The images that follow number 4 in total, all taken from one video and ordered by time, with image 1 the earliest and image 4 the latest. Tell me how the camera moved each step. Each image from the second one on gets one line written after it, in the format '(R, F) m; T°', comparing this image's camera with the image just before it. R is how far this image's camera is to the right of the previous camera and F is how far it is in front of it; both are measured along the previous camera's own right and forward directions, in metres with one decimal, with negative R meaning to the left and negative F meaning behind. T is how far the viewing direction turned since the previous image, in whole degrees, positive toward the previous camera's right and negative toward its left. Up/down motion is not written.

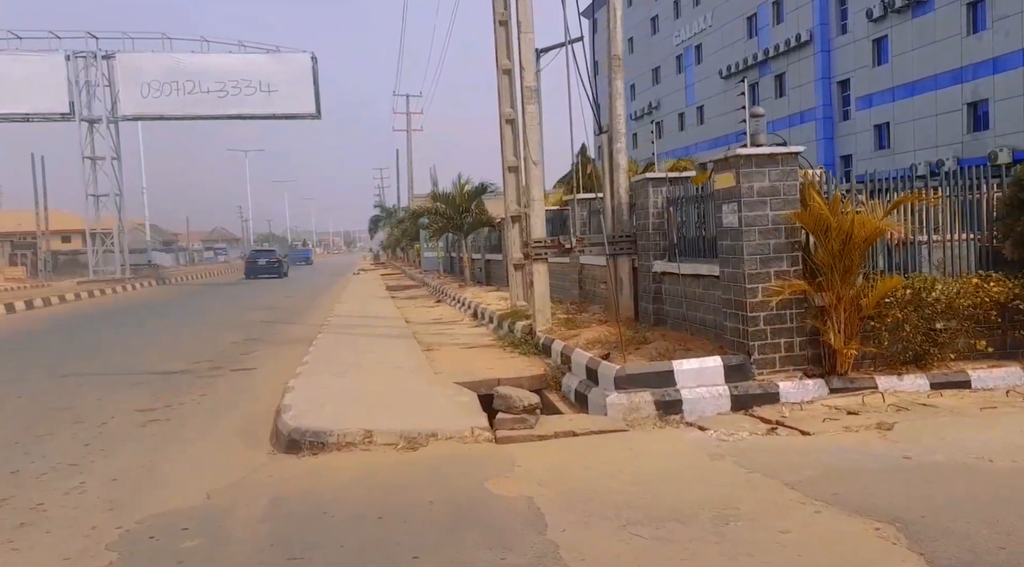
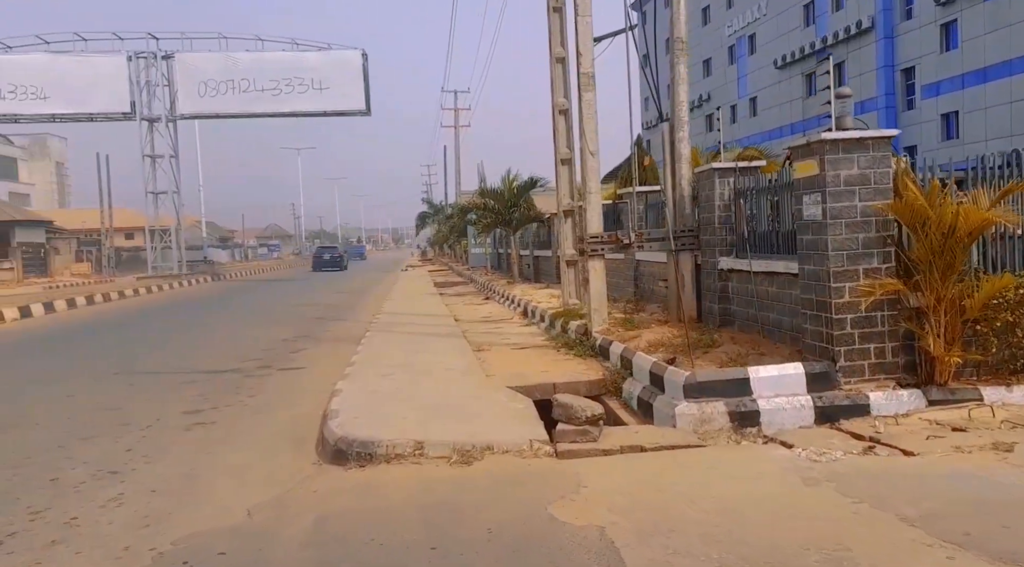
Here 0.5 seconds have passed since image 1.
(-0.1, +0.5) m; -3°
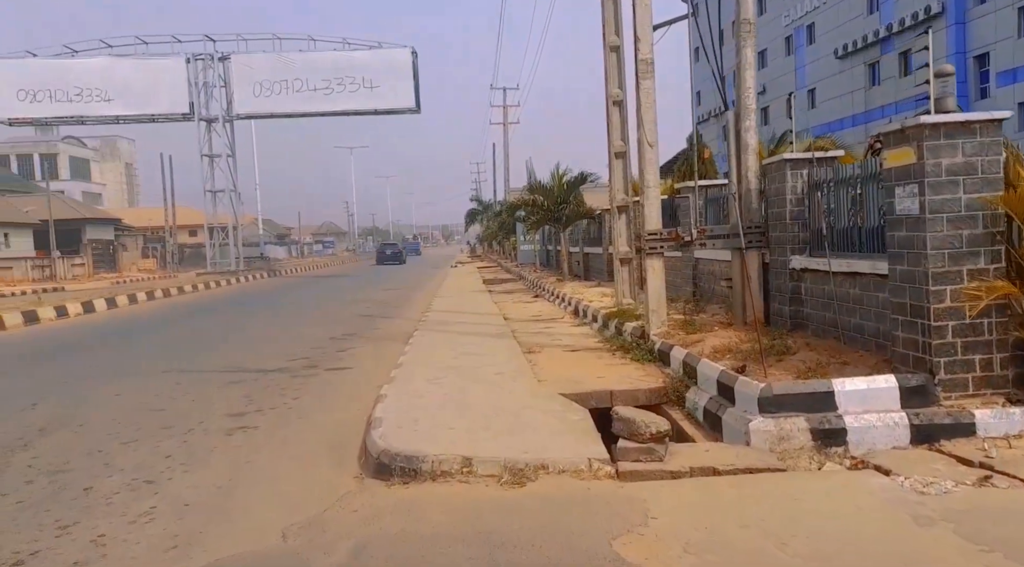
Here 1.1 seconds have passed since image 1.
(0.0, +0.5) m; -3°
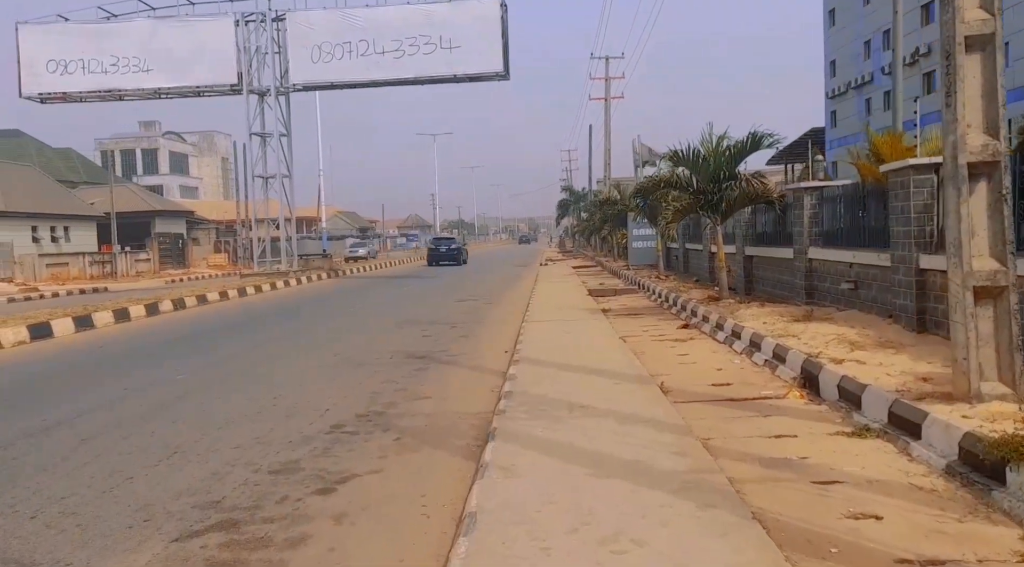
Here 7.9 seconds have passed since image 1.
(-0.7, +7.2) m; -5°
